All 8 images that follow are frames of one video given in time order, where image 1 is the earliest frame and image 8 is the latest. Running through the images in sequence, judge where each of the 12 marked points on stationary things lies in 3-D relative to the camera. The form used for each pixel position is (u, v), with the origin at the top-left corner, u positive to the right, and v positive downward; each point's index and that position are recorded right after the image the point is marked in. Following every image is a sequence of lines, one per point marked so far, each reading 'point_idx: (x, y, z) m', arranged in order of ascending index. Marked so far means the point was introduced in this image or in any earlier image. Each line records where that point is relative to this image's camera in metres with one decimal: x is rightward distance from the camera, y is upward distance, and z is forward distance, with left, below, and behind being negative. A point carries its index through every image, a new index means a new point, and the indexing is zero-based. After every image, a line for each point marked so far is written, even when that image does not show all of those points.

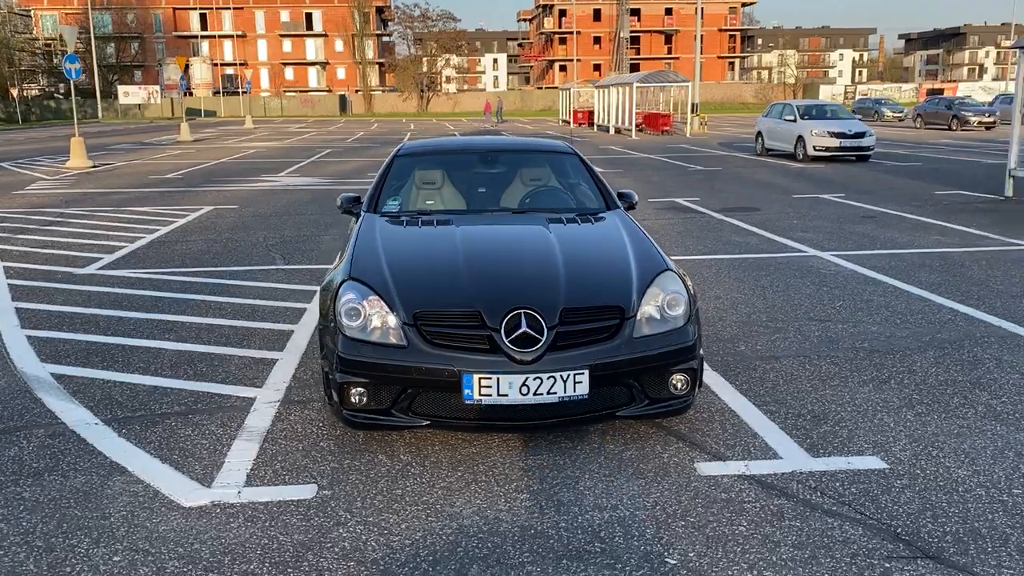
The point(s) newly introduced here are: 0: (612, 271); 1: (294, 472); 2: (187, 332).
0: (+0.5, +0.1, +4.3) m
1: (-0.9, -0.8, +4.0) m
2: (-2.3, -0.3, +6.4) m
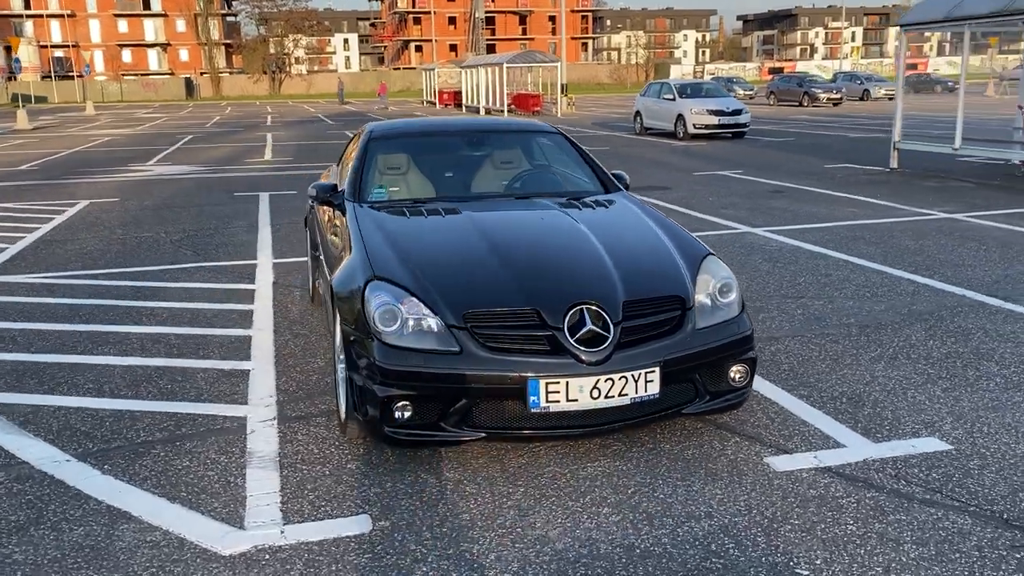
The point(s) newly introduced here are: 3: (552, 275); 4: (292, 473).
0: (+0.6, +0.1, +4.0) m
1: (-0.7, -0.8, +3.5) m
2: (-2.4, -0.4, +5.6) m
3: (+0.2, +0.1, +3.8) m
4: (-0.9, -0.8, +3.8) m
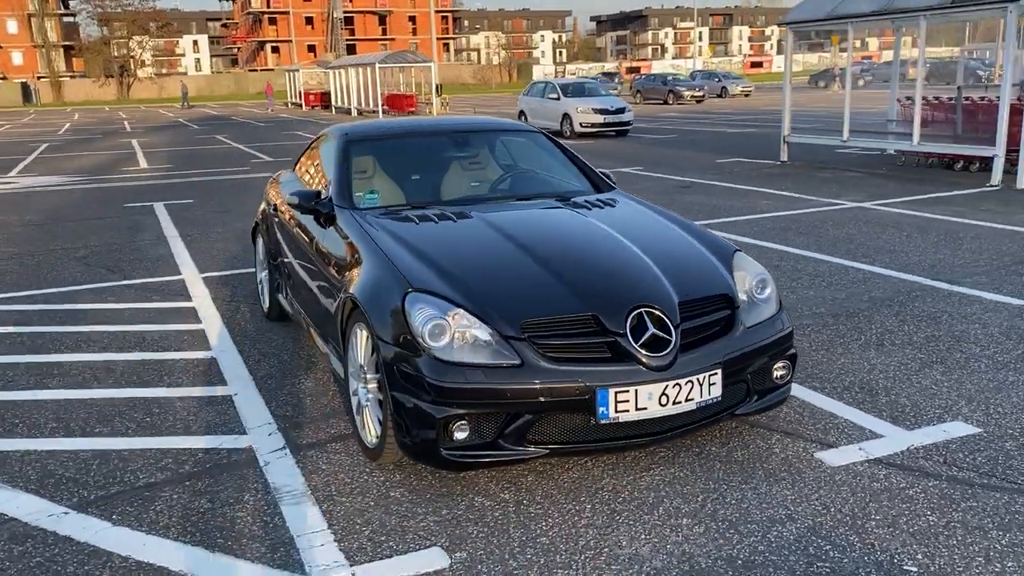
0: (+0.8, +0.1, +3.9) m
1: (-0.4, -0.9, +3.2) m
2: (-2.4, -0.5, +5.1) m
3: (+0.4, 0.0, +3.6) m
4: (-0.7, -0.8, +3.4) m
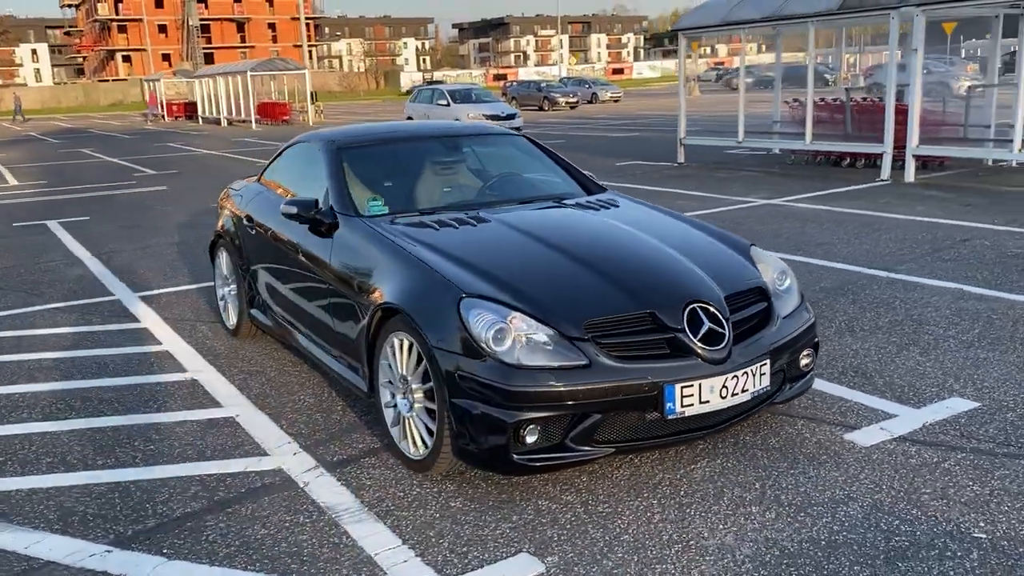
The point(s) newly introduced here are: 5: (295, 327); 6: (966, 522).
0: (+0.9, +0.1, +4.0) m
1: (-0.1, -0.9, +3.1) m
2: (-2.4, -0.6, +4.7) m
3: (+0.5, 0.0, +3.7) m
4: (-0.4, -0.9, +3.3) m
5: (-1.2, -0.2, +5.0) m
6: (+1.6, -0.8, +3.2) m
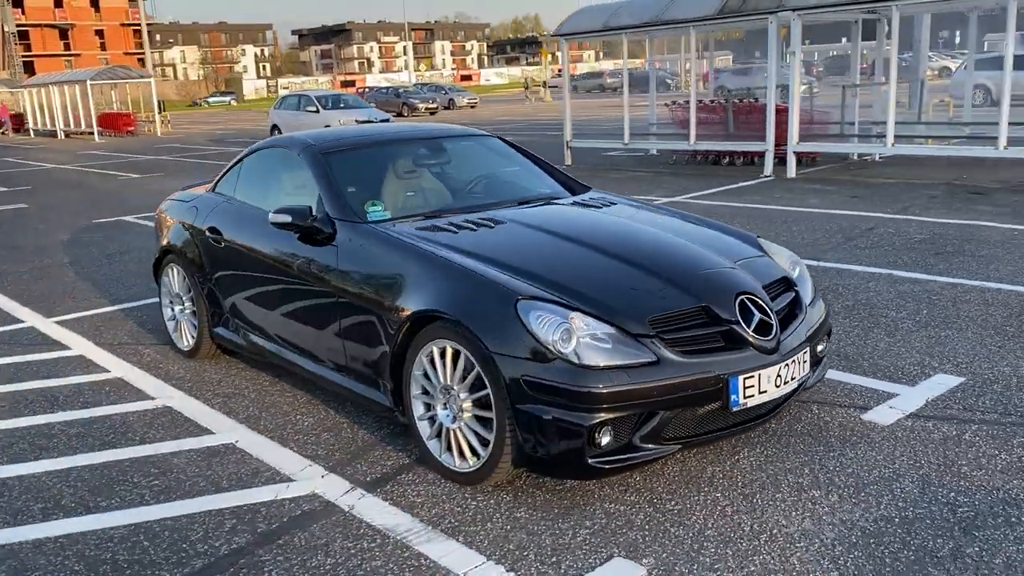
0: (+1.0, +0.2, +4.1) m
1: (+0.2, -0.9, +3.1) m
2: (-2.3, -0.8, +4.2) m
3: (+0.7, +0.1, +3.7) m
4: (-0.1, -0.9, +3.2) m
5: (-1.2, -0.3, +4.7) m
6: (+1.9, -0.8, +3.4) m
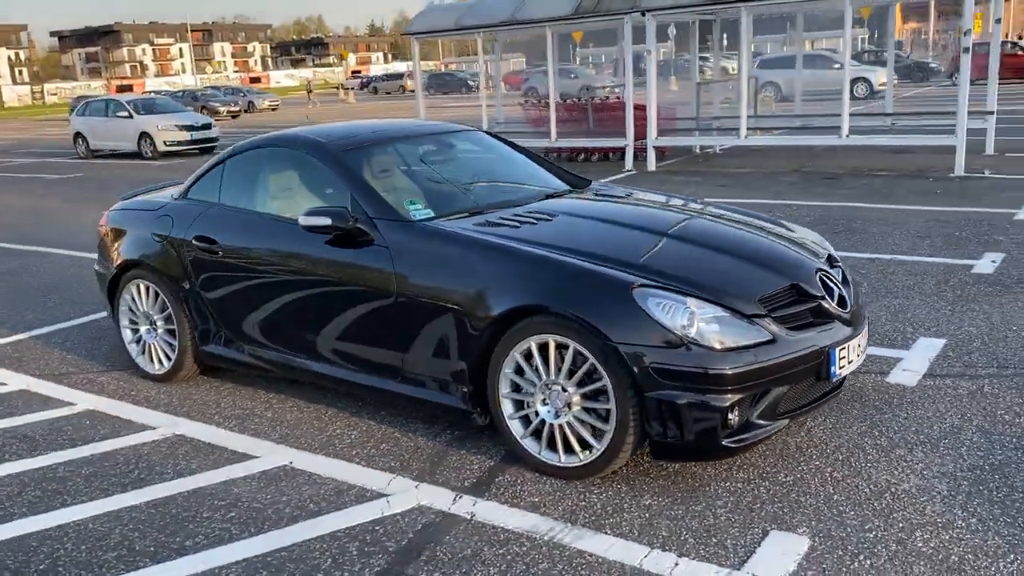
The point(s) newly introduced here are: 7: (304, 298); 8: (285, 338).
0: (+1.3, +0.3, +4.3) m
1: (+0.7, -0.9, +3.1) m
2: (-2.0, -0.9, +3.7) m
3: (+1.0, +0.2, +3.8) m
4: (+0.4, -0.9, +3.2) m
5: (-1.0, -0.3, +4.4) m
6: (+2.3, -0.6, +3.8) m
7: (-1.0, -0.1, +4.3) m
8: (-1.1, -0.3, +4.4) m
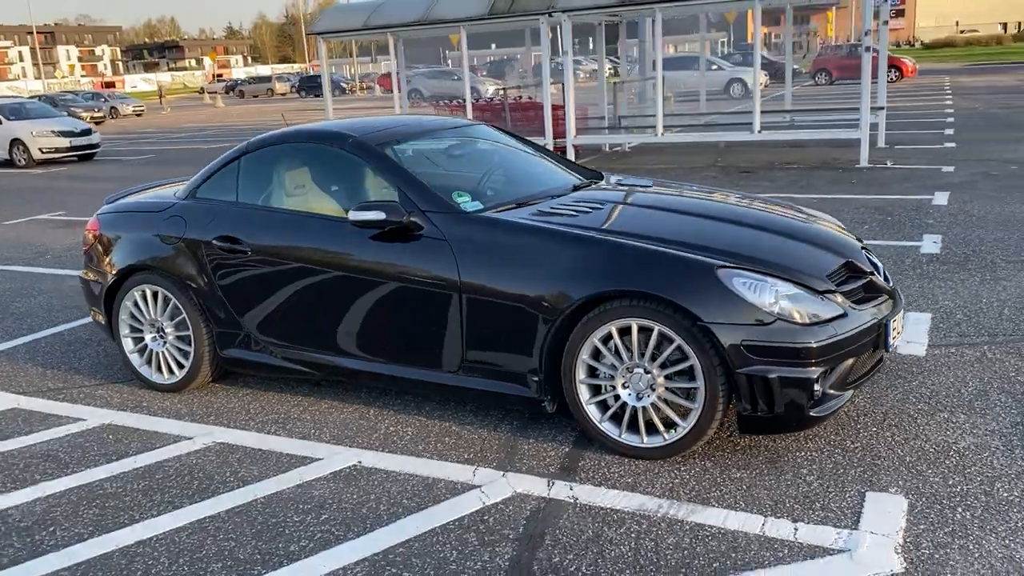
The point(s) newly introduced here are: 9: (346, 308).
0: (+1.4, +0.4, +4.5) m
1: (+1.1, -0.8, +3.3) m
2: (-1.7, -0.9, +3.5) m
3: (+1.3, +0.2, +4.0) m
4: (+0.8, -0.8, +3.3) m
5: (-0.8, -0.3, +4.3) m
6: (+2.6, -0.5, +4.2) m
7: (-0.8, 0.0, +4.2) m
8: (-0.9, -0.2, +4.3) m
9: (-0.8, -0.1, +4.2) m
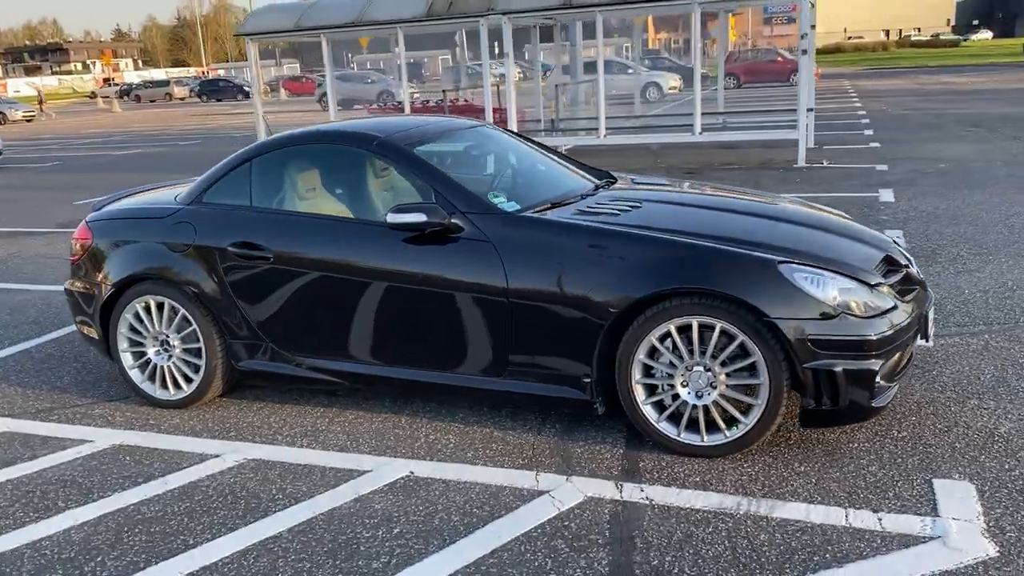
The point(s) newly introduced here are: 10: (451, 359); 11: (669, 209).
0: (+1.6, +0.4, +4.6) m
1: (+1.4, -0.7, +3.3) m
2: (-1.4, -0.9, +3.2) m
3: (+1.5, +0.3, +4.1) m
4: (+1.1, -0.8, +3.3) m
5: (-0.6, -0.3, +4.2) m
6: (+2.7, -0.4, +4.4) m
7: (-0.6, -0.1, +4.1) m
8: (-0.7, -0.3, +4.2) m
9: (-0.6, -0.1, +4.1) m
10: (-0.2, -0.3, +4.0) m
11: (+0.7, +0.4, +4.1) m
